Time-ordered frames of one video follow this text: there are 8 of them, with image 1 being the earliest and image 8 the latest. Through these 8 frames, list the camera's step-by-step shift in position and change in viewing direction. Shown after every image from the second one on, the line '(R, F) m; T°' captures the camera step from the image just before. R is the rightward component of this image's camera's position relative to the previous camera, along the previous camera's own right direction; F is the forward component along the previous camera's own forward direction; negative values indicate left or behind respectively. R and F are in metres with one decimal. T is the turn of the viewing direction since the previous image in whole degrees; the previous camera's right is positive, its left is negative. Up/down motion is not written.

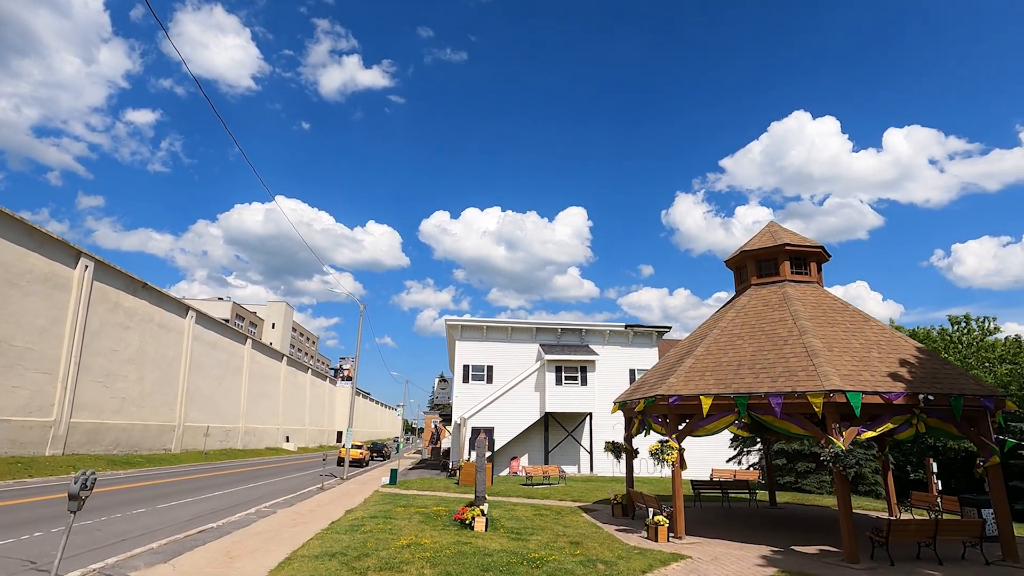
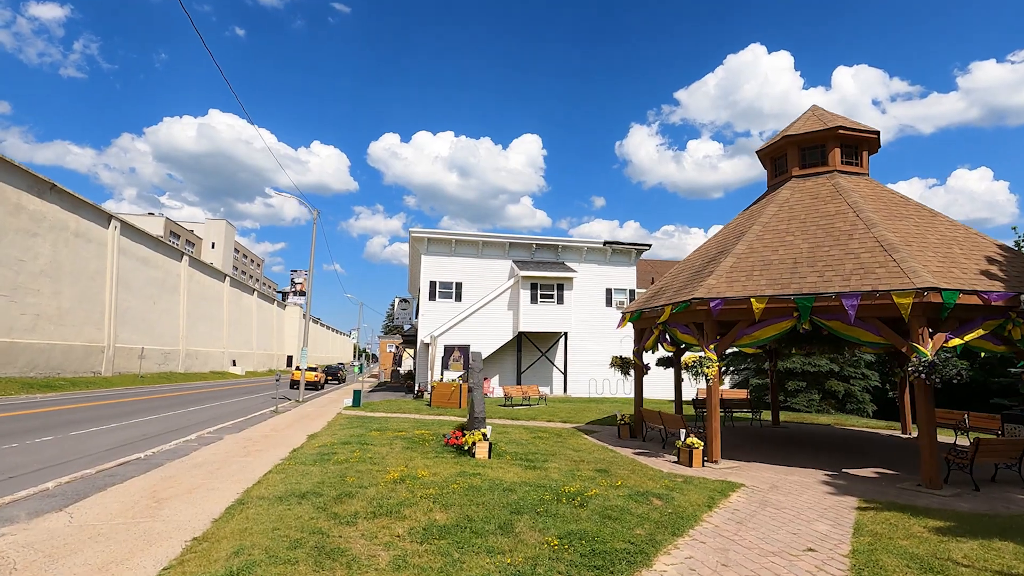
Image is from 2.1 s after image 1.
(-1.2, +2.9) m; +5°
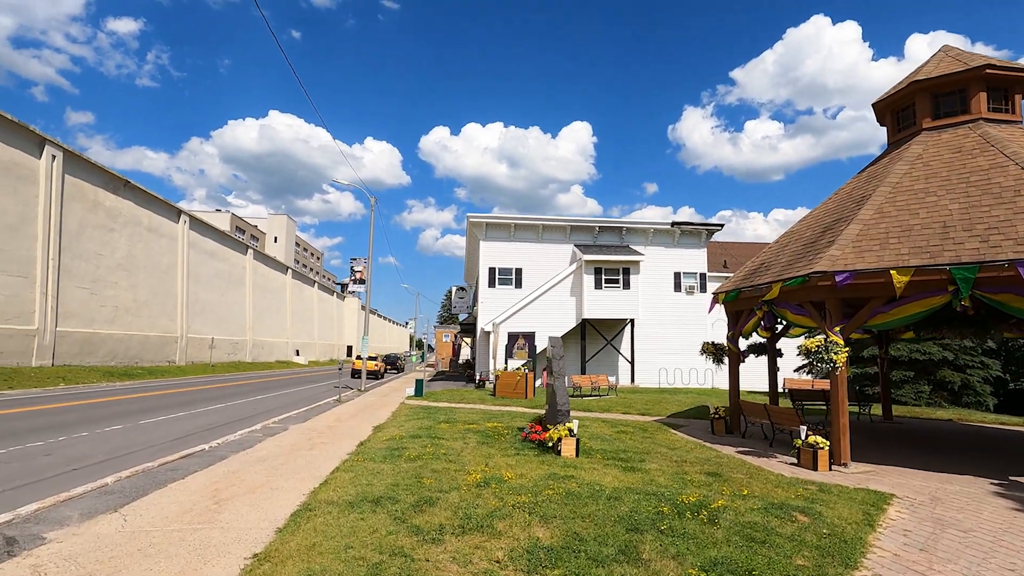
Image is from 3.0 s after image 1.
(-0.6, +1.3) m; -5°
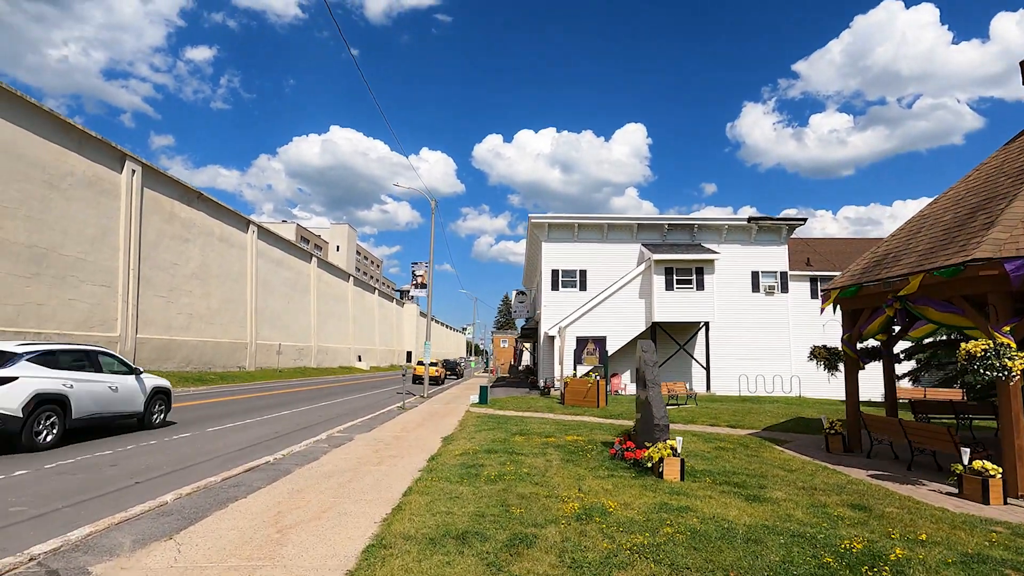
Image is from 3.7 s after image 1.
(-0.5, +1.1) m; -6°
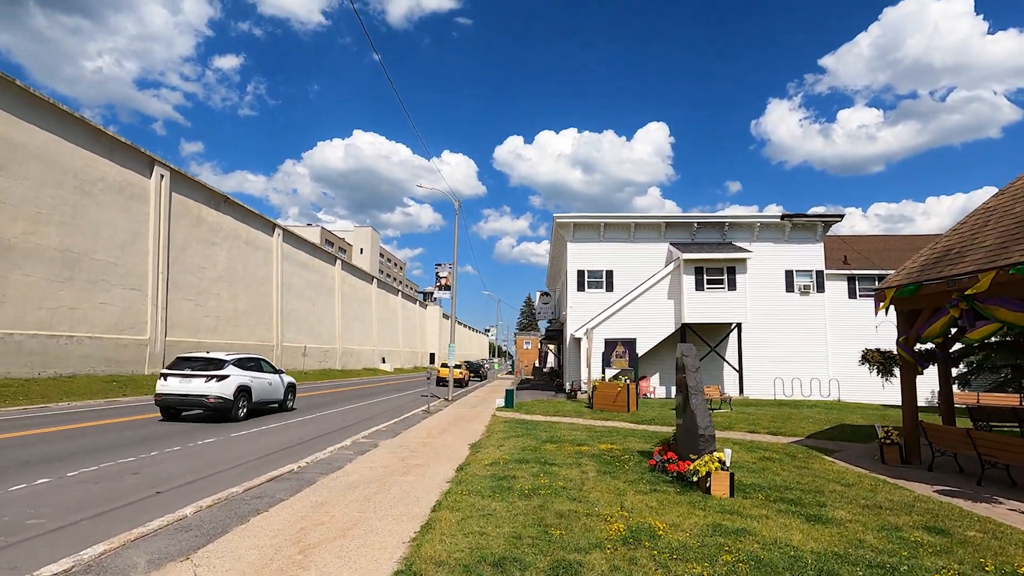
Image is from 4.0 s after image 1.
(-0.2, +0.5) m; -2°
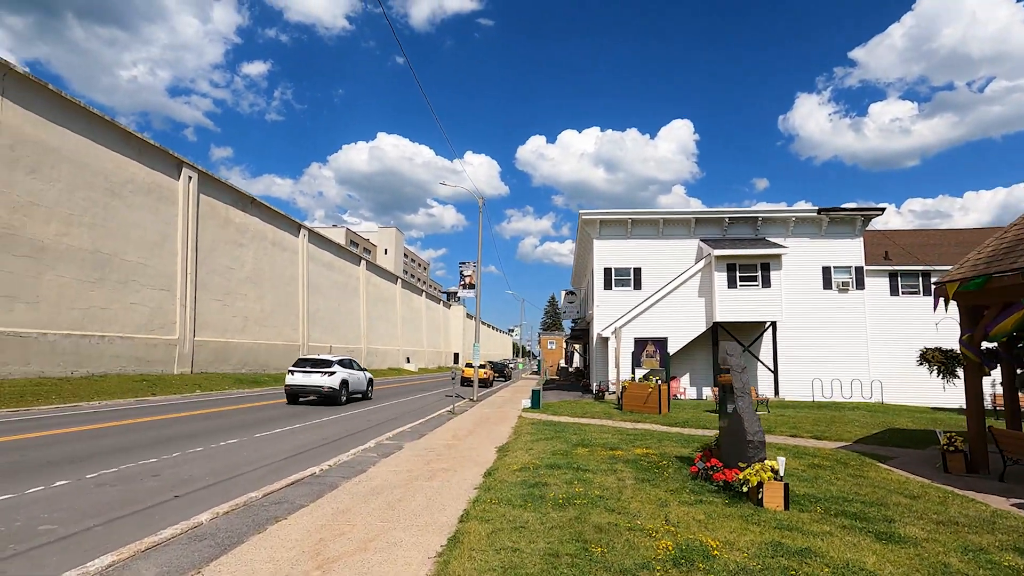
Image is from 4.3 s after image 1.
(-0.1, +0.5) m; -2°
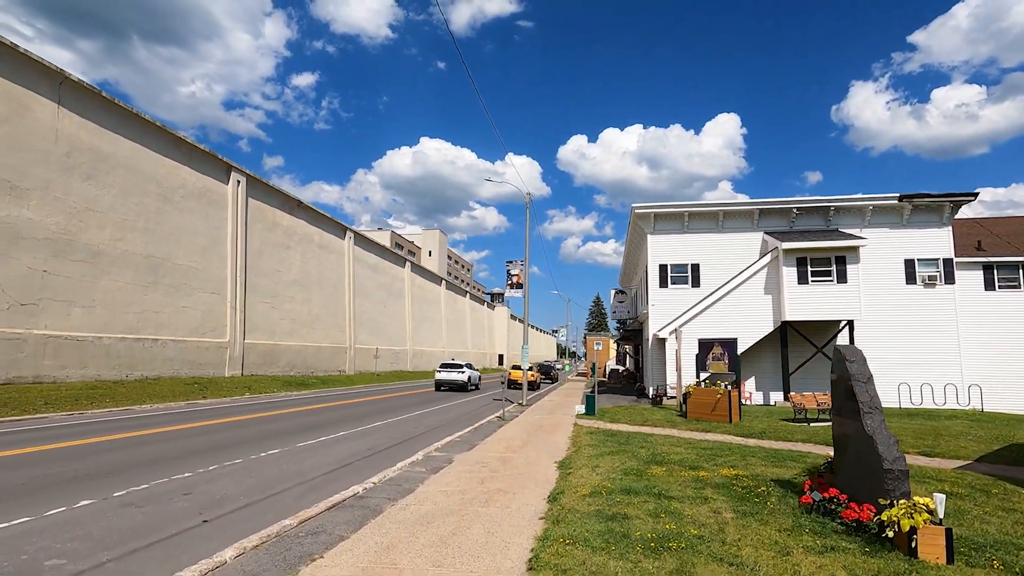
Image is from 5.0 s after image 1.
(-0.3, +1.2) m; -5°
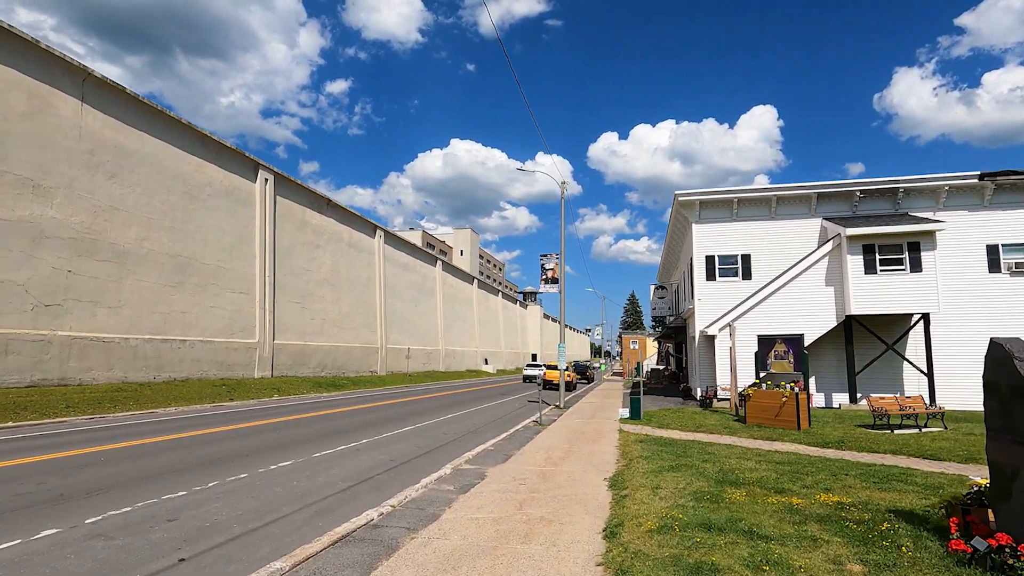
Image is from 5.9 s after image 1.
(-0.1, +1.5) m; -3°
